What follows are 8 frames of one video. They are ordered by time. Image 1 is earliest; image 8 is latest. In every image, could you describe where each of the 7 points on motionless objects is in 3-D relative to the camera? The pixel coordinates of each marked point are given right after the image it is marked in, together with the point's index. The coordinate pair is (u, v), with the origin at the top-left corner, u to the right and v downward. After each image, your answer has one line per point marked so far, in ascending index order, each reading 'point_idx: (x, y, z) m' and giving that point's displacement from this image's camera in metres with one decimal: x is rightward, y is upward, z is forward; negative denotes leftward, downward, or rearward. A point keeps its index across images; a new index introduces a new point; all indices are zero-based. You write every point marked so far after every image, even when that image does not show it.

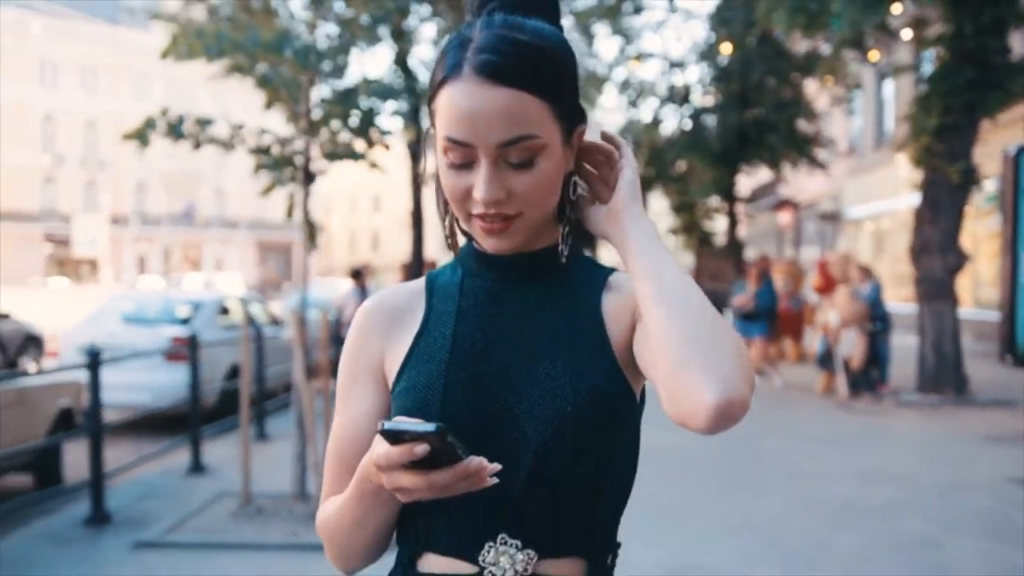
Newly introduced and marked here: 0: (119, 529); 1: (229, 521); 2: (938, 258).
0: (-2.2, -1.4, +6.0) m
1: (-1.6, -1.3, +6.1) m
2: (+4.9, +0.3, +12.1) m
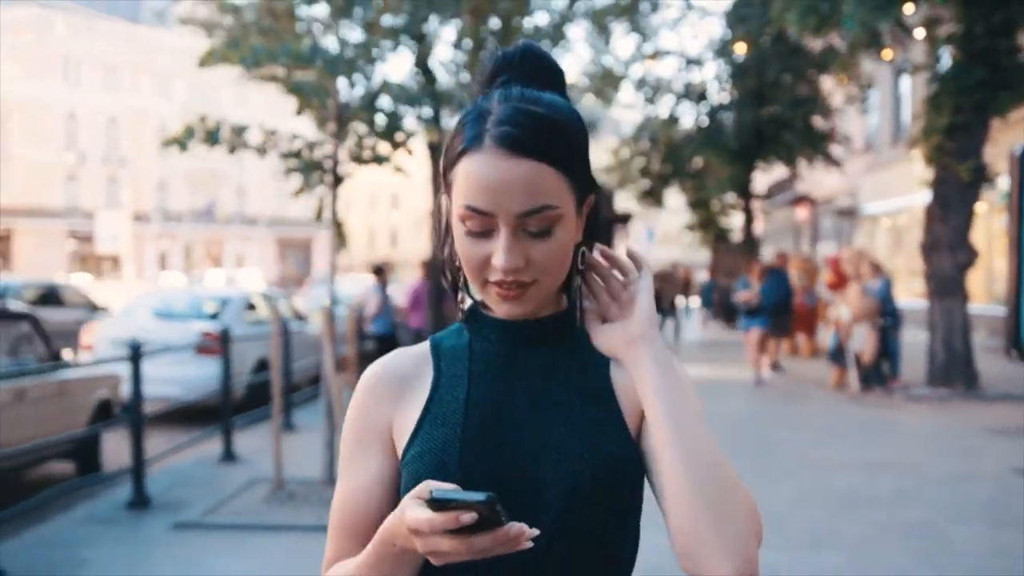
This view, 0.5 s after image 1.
0: (-2.1, -1.4, +6.4) m
1: (-1.5, -1.3, +6.4) m
2: (+5.1, +0.4, +12.3) m
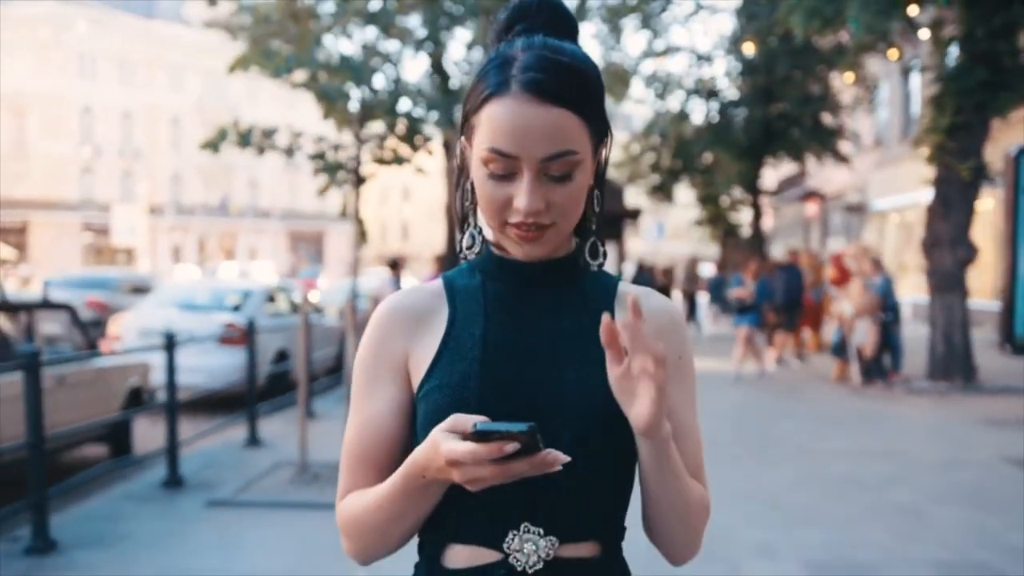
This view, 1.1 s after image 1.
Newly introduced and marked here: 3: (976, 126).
0: (-2.1, -1.3, +6.8) m
1: (-1.4, -1.3, +6.8) m
2: (+5.2, +0.4, +12.7) m
3: (+5.4, +1.9, +12.2) m
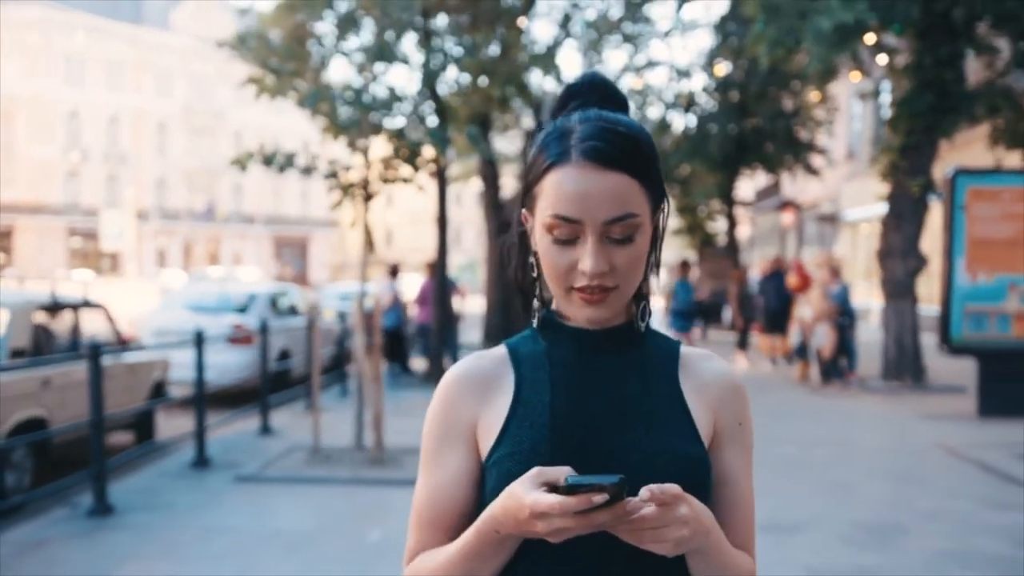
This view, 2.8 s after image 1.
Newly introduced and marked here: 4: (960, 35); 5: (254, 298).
0: (-2.1, -1.3, +7.7) m
1: (-1.5, -1.3, +7.8) m
2: (+5.1, +0.3, +13.7) m
3: (+5.2, +1.8, +13.3) m
4: (+5.4, +3.1, +12.7) m
5: (-3.2, -0.1, +12.8) m
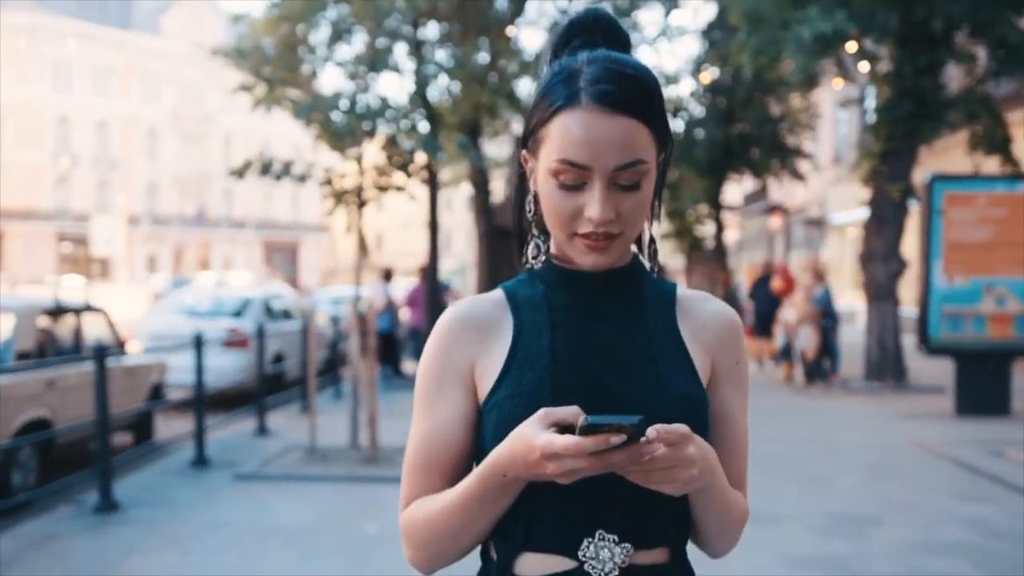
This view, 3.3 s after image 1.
0: (-2.2, -1.4, +8.0) m
1: (-1.6, -1.3, +8.0) m
2: (+4.9, +0.3, +14.0) m
3: (+5.1, +1.8, +13.6) m
4: (+5.3, +3.0, +13.0) m
5: (-3.3, -0.2, +13.1) m
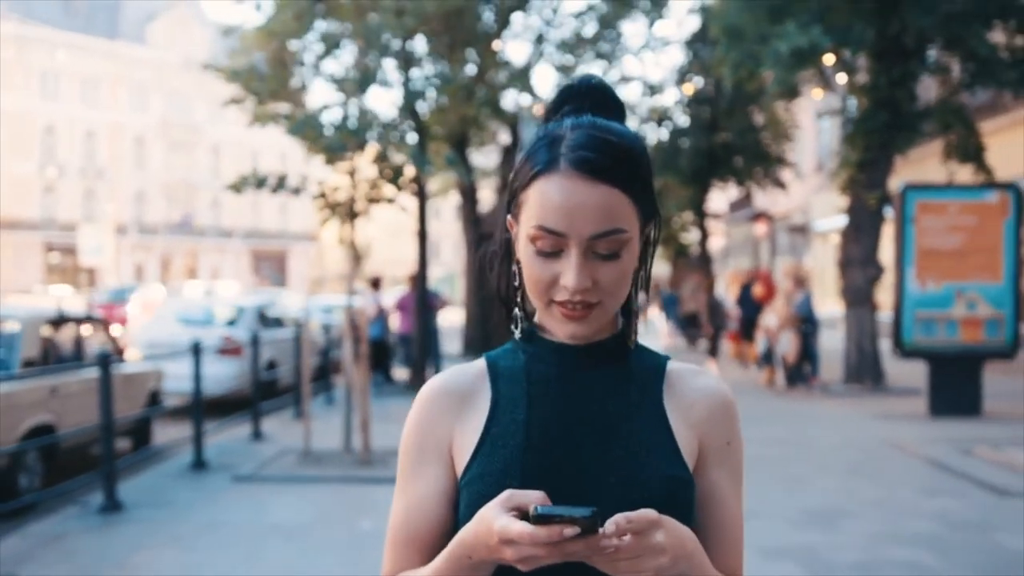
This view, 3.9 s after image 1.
0: (-2.3, -1.4, +8.2) m
1: (-1.7, -1.4, +8.3) m
2: (+4.8, +0.2, +14.4) m
3: (+4.9, +1.7, +14.0) m
4: (+5.1, +3.0, +13.4) m
5: (-3.4, -0.3, +13.3) m
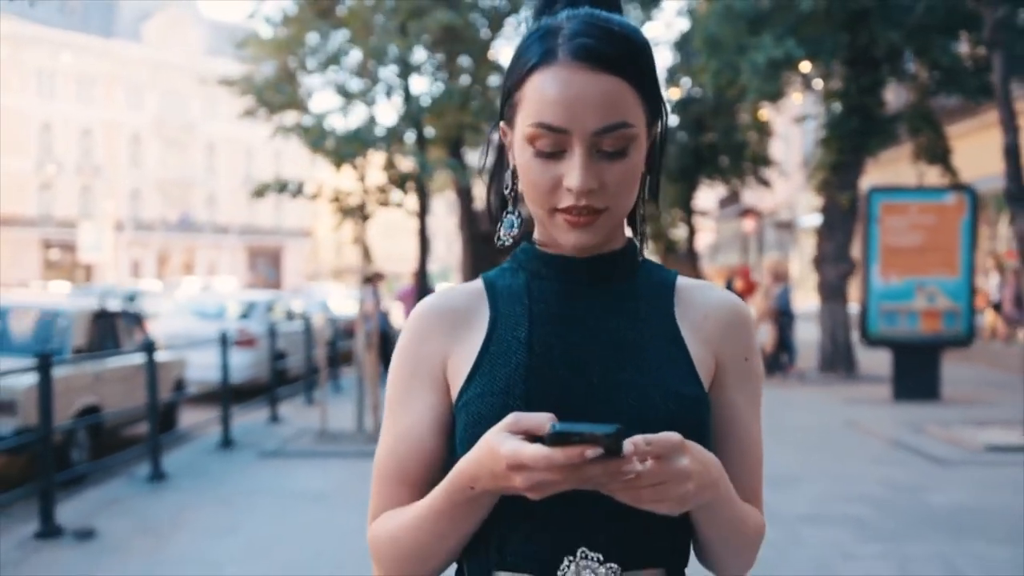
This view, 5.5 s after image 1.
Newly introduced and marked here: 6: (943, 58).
0: (-2.3, -1.4, +9.1) m
1: (-1.7, -1.4, +9.2) m
2: (+4.7, +0.3, +15.4) m
3: (+4.9, +1.8, +15.0) m
4: (+5.0, +3.0, +14.3) m
5: (-3.5, -0.2, +14.2) m
6: (+5.6, +3.0, +13.6) m
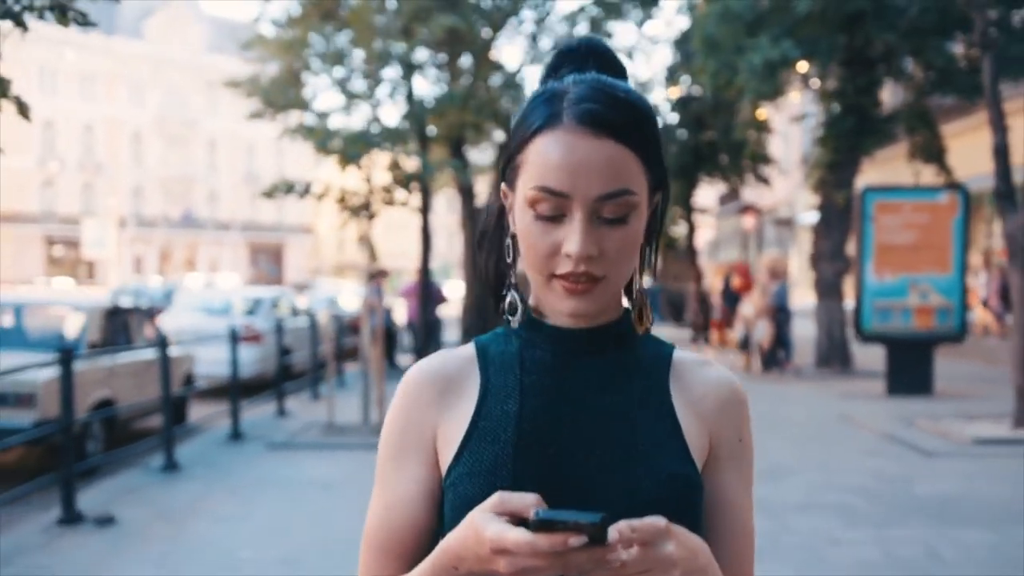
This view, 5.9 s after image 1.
0: (-2.3, -1.4, +9.4) m
1: (-1.7, -1.3, +9.5) m
2: (+4.7, +0.4, +15.6) m
3: (+4.9, +1.8, +15.2) m
4: (+5.0, +3.1, +14.6) m
5: (-3.5, -0.2, +14.5) m
6: (+5.6, +3.0, +13.9) m
